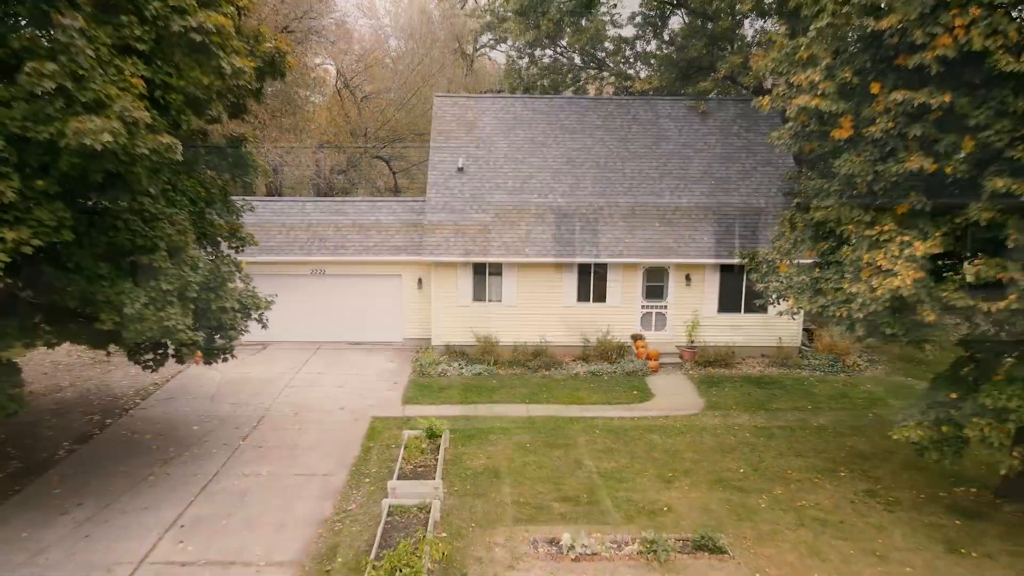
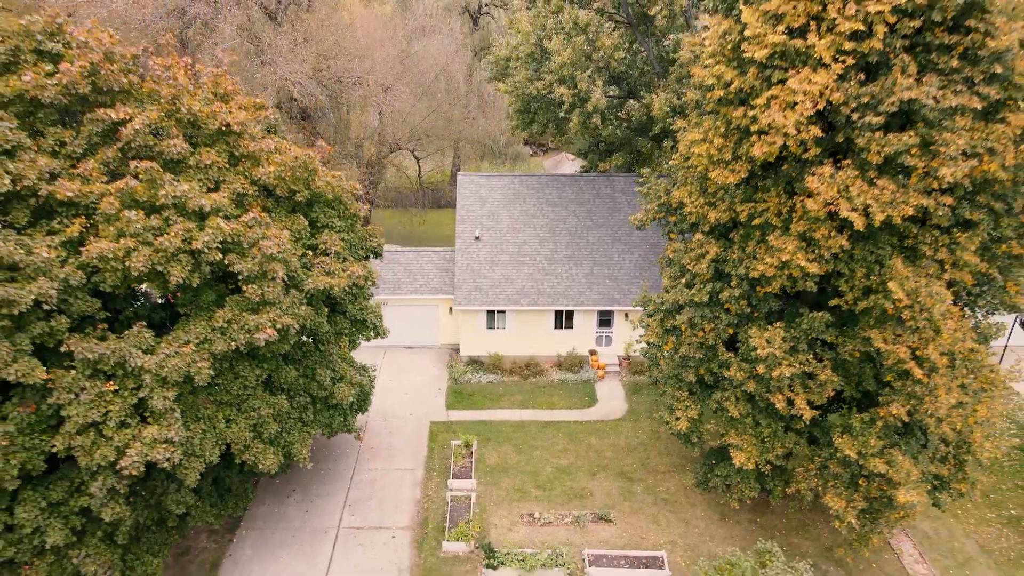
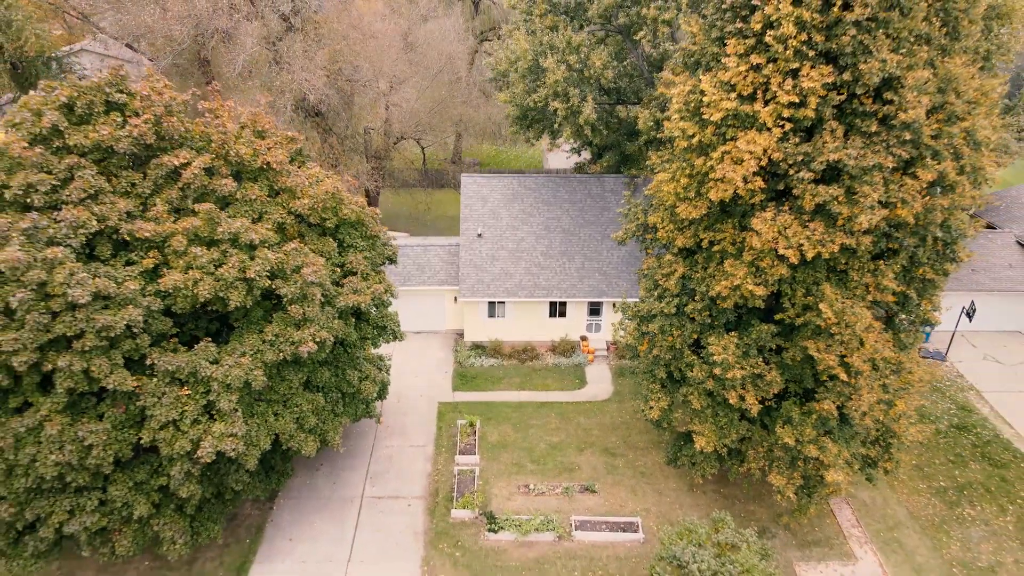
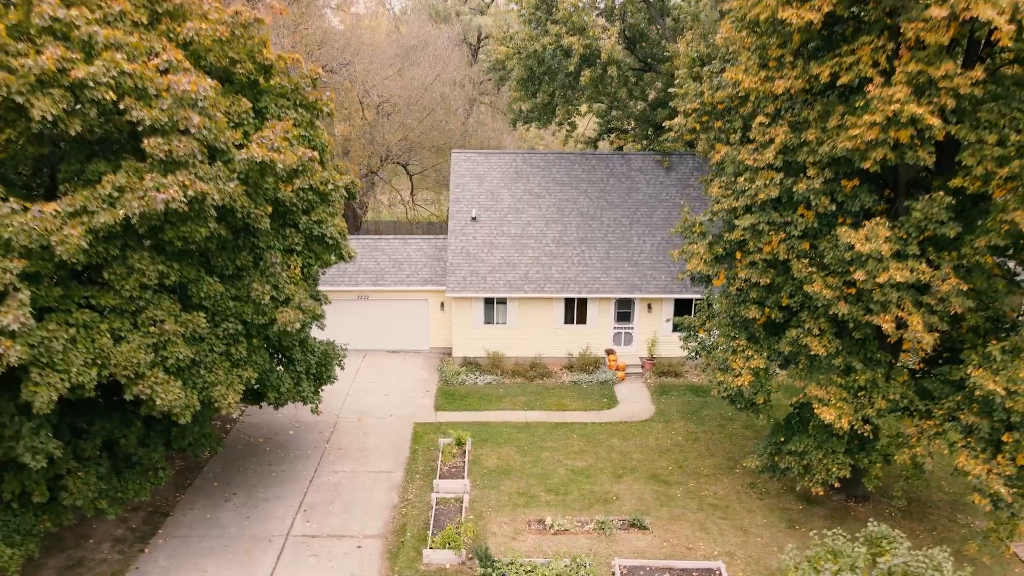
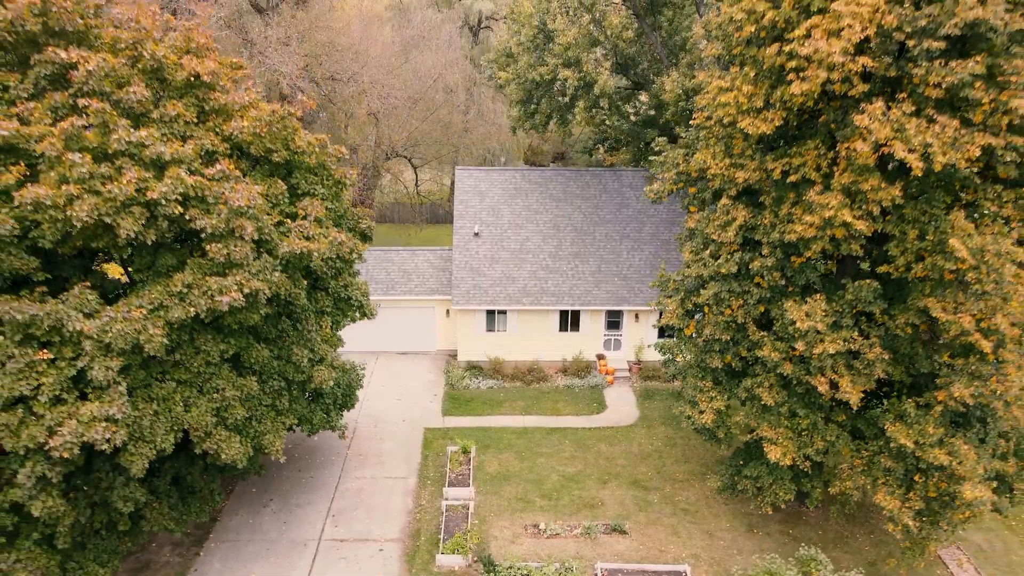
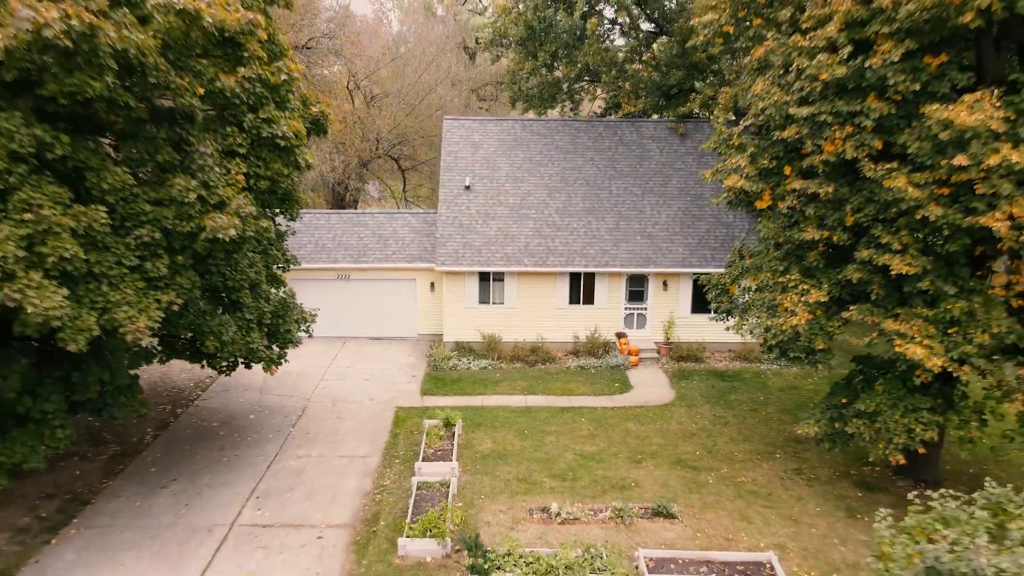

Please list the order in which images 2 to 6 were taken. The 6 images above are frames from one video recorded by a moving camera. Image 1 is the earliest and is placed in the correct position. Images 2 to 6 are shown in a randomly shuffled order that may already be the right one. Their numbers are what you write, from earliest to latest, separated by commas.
6, 4, 5, 2, 3
